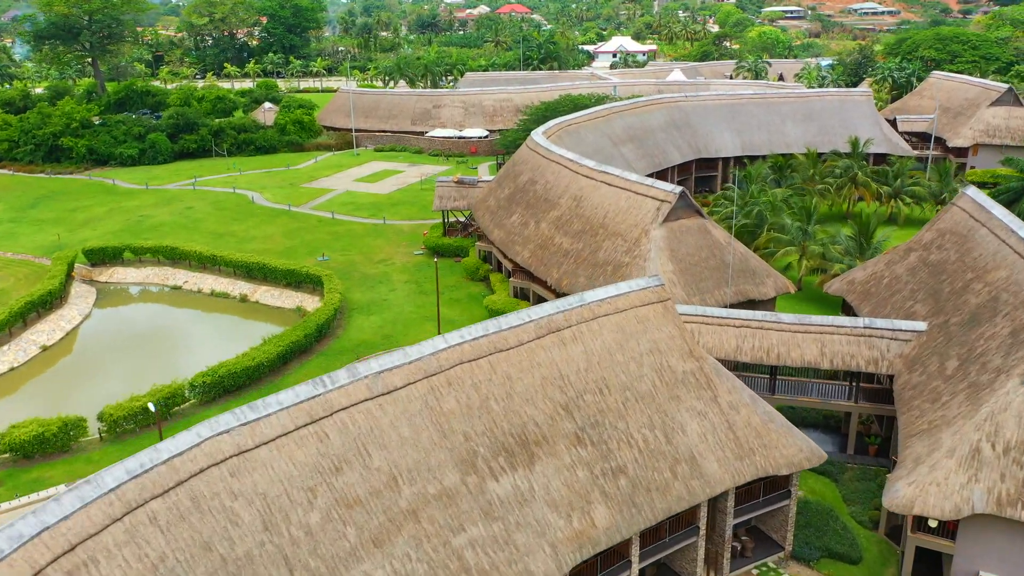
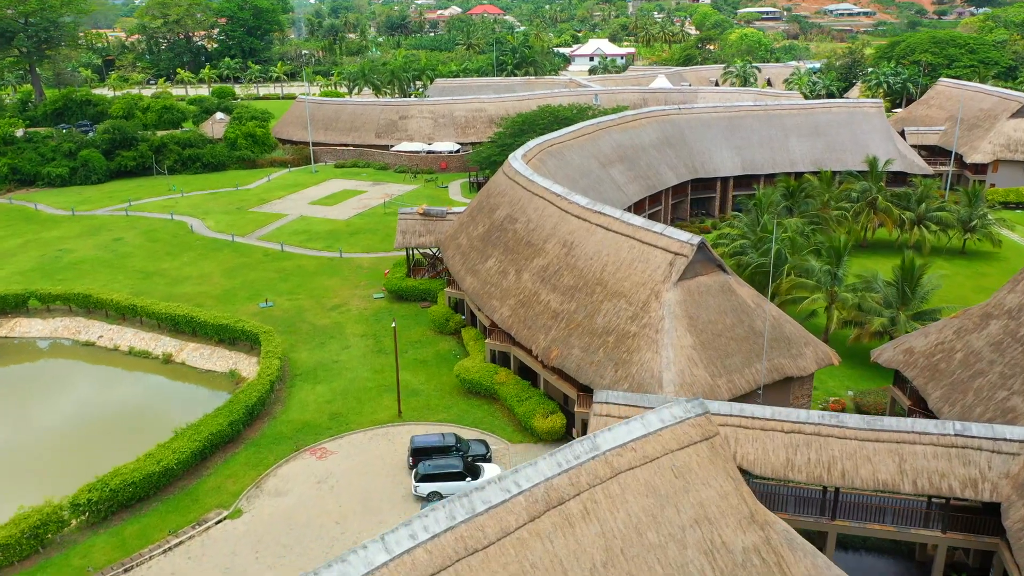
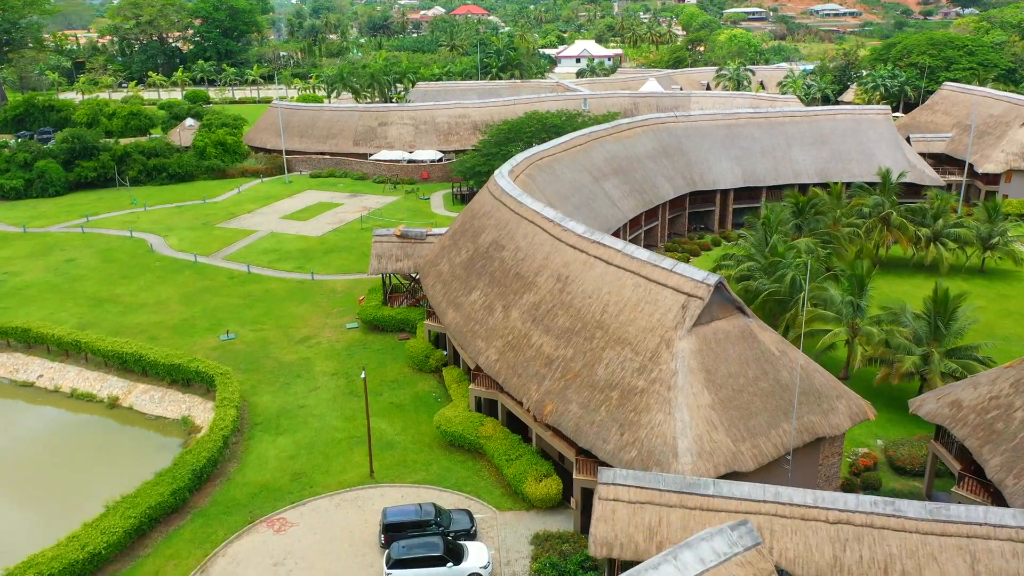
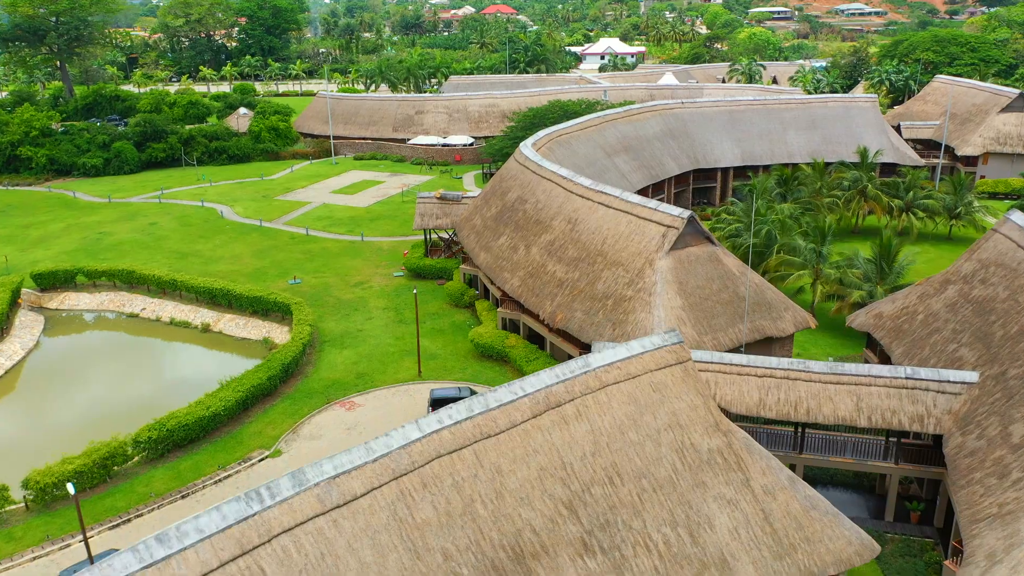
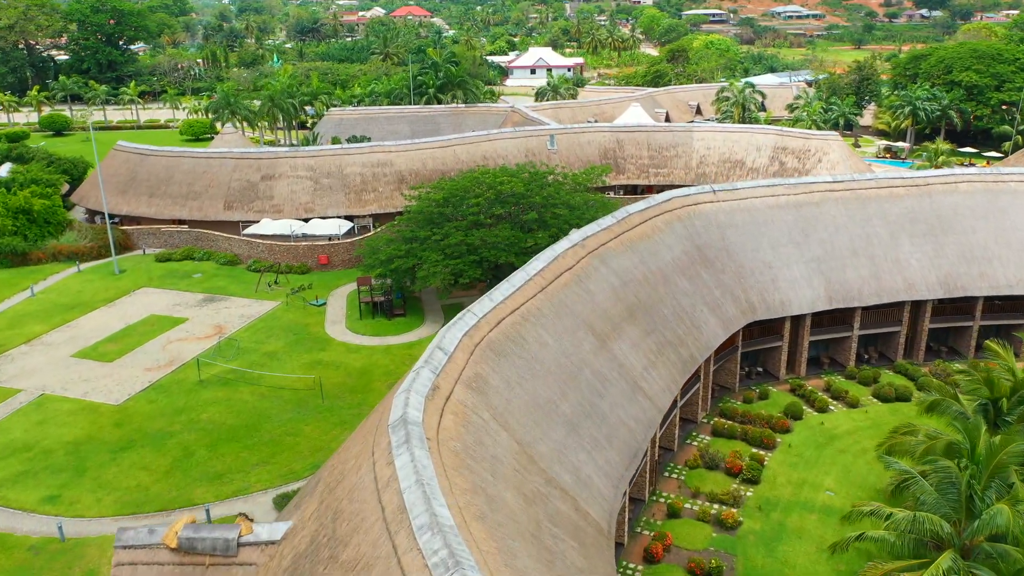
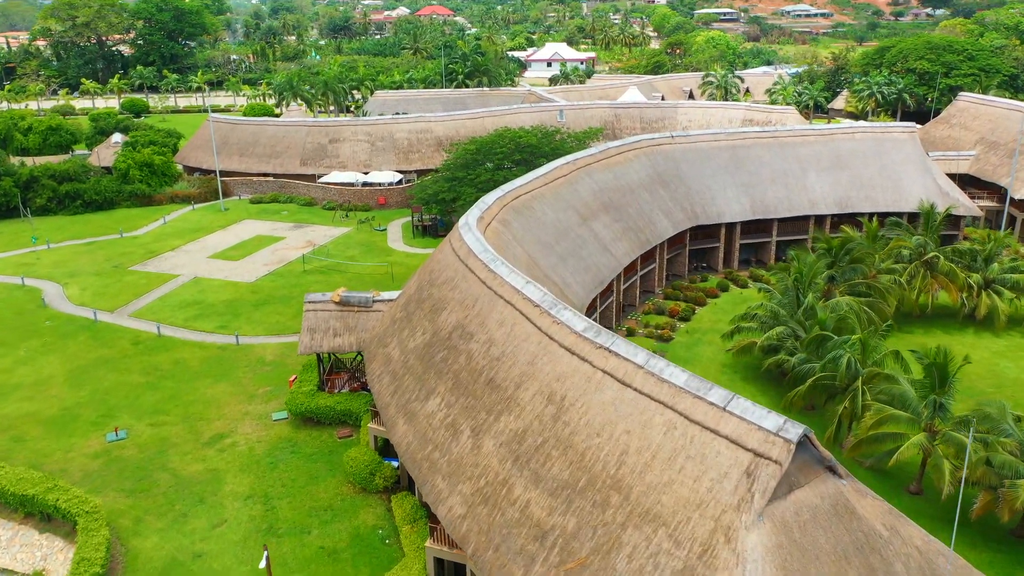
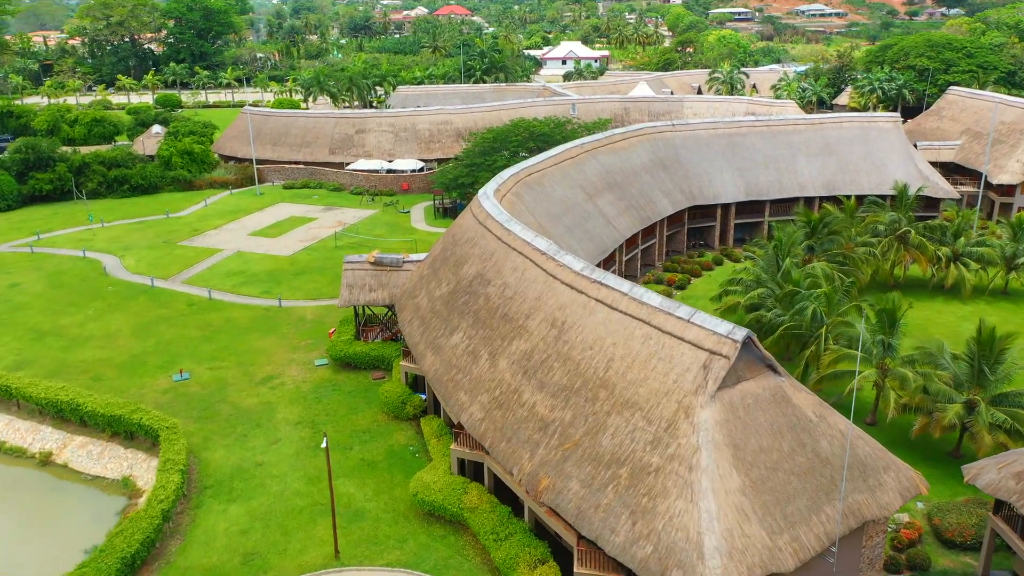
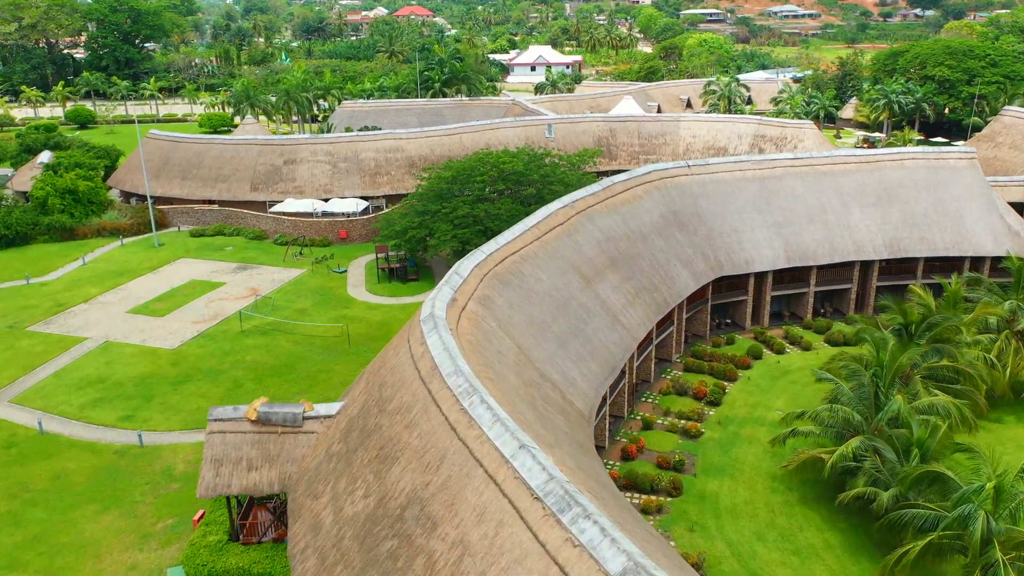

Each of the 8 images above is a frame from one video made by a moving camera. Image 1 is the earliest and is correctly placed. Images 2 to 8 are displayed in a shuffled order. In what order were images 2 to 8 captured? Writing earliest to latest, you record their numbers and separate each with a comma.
4, 2, 3, 7, 6, 8, 5
